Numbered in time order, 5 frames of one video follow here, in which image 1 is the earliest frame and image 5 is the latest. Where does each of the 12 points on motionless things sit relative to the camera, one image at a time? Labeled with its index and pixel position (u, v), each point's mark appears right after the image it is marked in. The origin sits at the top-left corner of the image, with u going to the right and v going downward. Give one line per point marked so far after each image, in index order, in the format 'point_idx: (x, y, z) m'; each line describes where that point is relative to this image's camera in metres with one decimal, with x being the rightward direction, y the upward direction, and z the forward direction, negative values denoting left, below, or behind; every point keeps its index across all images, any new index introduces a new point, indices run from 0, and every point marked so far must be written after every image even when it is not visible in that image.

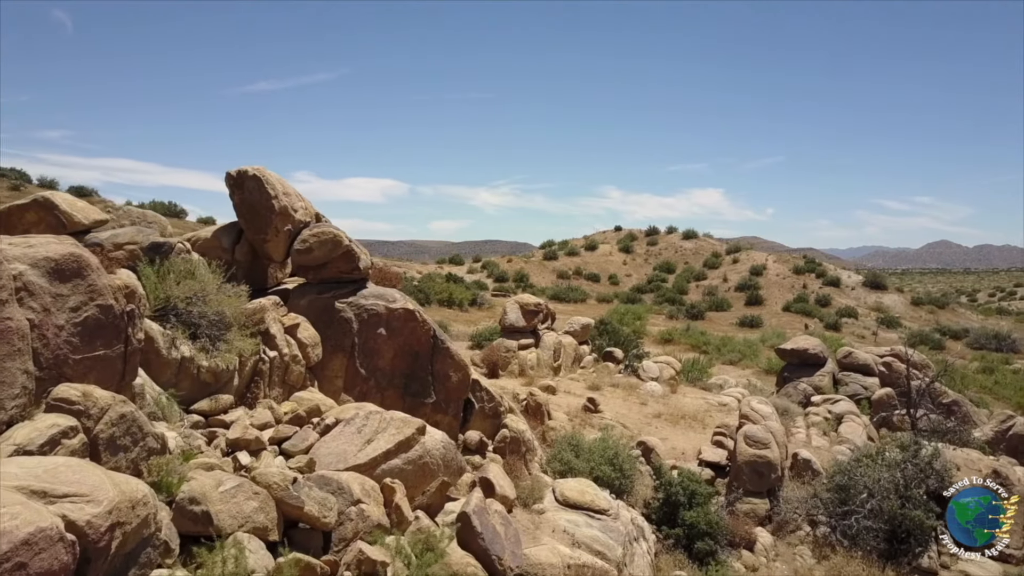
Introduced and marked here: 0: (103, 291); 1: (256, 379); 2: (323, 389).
0: (-2.7, 0.0, +5.6) m
1: (-2.2, -0.8, +7.2) m
2: (-1.8, -1.0, +7.9) m
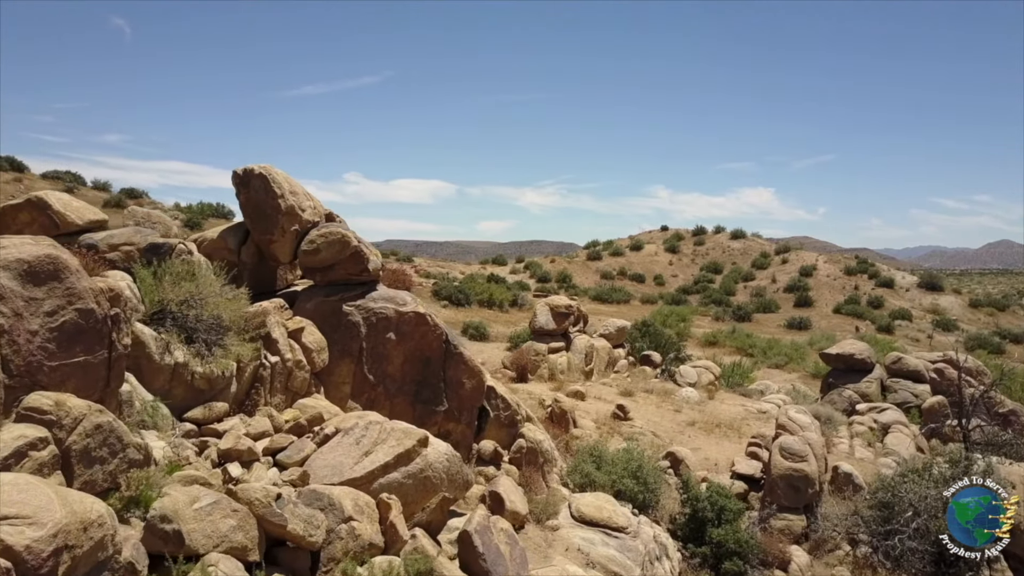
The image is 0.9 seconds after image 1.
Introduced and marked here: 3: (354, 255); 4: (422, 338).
0: (-2.7, 0.0, +5.3) m
1: (-2.1, -0.8, +6.9) m
2: (-1.7, -1.0, +7.6) m
3: (-1.5, +0.3, +7.9) m
4: (-0.9, -0.5, +7.9) m
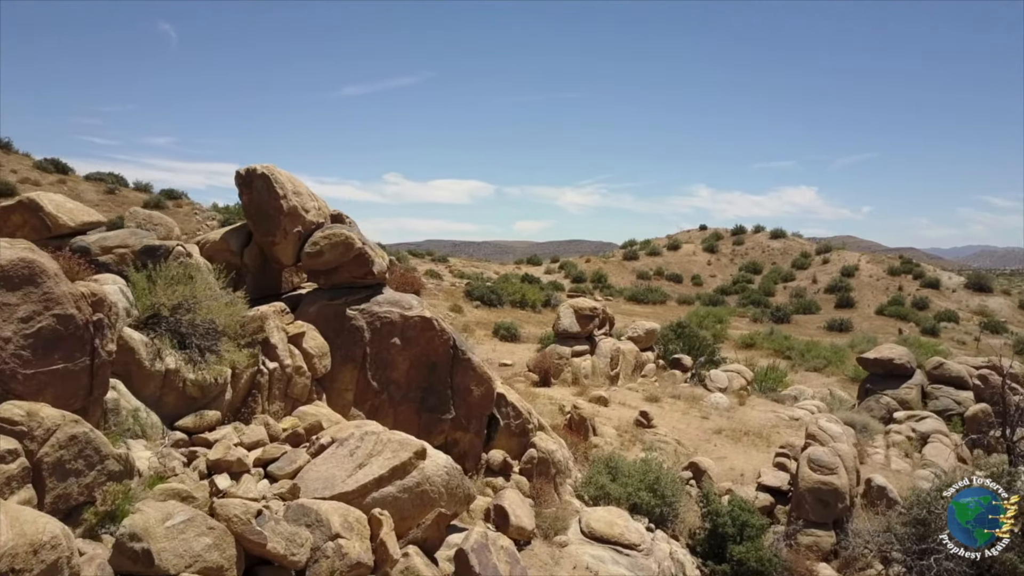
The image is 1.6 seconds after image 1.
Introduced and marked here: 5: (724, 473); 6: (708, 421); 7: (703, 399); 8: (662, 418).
0: (-2.8, -0.1, +5.1) m
1: (-2.1, -0.8, +6.7) m
2: (-1.6, -1.0, +7.4) m
3: (-1.4, +0.3, +7.6) m
4: (-0.8, -0.5, +7.6) m
5: (+2.6, -2.3, +10.1) m
6: (+3.0, -2.0, +12.6) m
7: (+3.2, -1.9, +14.1) m
8: (+2.2, -1.9, +12.3) m
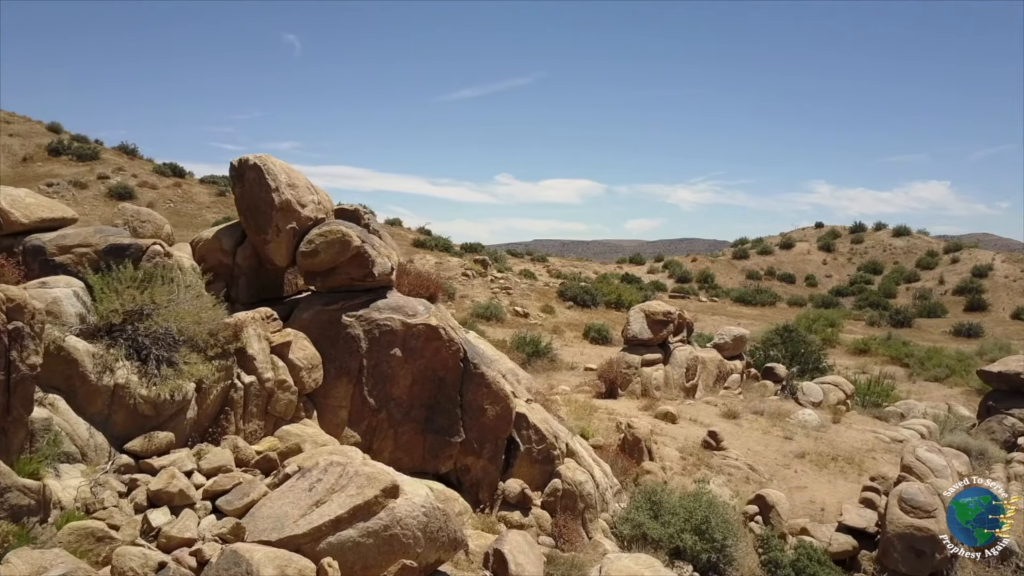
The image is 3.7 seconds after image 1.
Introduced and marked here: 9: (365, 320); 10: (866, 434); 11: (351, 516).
0: (-2.9, -0.1, +4.4) m
1: (-2.0, -0.9, +5.9) m
2: (-1.5, -1.0, +6.5) m
3: (-1.3, +0.3, +6.8) m
4: (-0.6, -0.5, +6.7) m
5: (+3.0, -2.3, +8.7) m
6: (+3.7, -2.0, +11.1) m
7: (+4.2, -1.9, +12.6) m
8: (+2.9, -2.0, +10.9) m
9: (-1.2, -0.3, +6.7) m
10: (+5.1, -2.1, +11.9) m
11: (-0.9, -1.3, +4.9) m
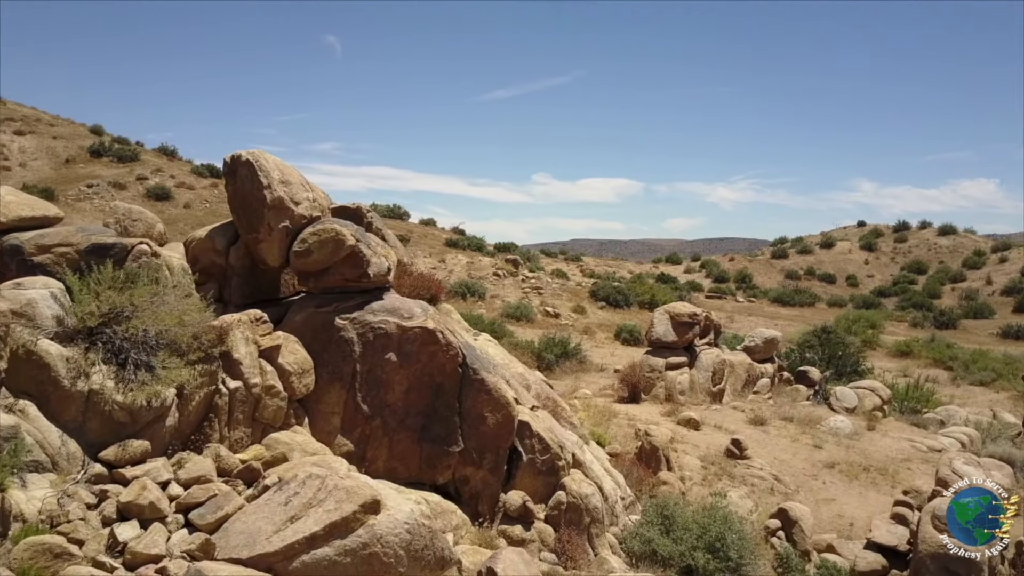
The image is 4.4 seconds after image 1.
0: (-3.0, -0.1, +4.2) m
1: (-2.1, -0.9, +5.7) m
2: (-1.5, -1.1, +6.2) m
3: (-1.2, +0.2, +6.5) m
4: (-0.6, -0.5, +6.4) m
5: (+3.1, -2.3, +8.2) m
6: (+3.9, -2.1, +10.6) m
7: (+4.5, -1.9, +12.1) m
8: (+3.1, -2.0, +10.4) m
9: (-1.2, -0.3, +6.4) m
10: (+5.3, -2.1, +11.3) m
11: (-1.0, -1.3, +4.6) m
